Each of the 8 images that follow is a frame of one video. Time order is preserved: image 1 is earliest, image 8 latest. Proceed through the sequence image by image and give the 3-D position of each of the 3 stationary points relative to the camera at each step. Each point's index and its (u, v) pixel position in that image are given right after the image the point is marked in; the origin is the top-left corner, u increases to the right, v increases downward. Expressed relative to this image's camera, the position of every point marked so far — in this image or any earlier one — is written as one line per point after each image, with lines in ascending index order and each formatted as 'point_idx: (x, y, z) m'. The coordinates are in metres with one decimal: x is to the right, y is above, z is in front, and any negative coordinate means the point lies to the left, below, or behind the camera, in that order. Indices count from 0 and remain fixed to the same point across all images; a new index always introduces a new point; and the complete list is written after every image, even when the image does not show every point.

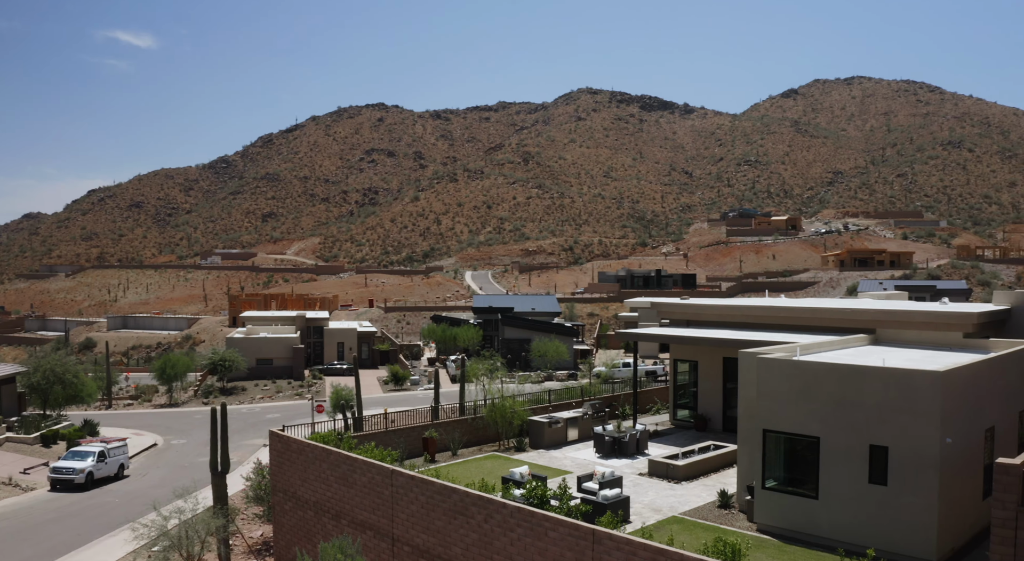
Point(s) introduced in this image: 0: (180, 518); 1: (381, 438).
0: (-5.3, -3.8, +12.3) m
1: (-2.7, -3.4, +16.6) m
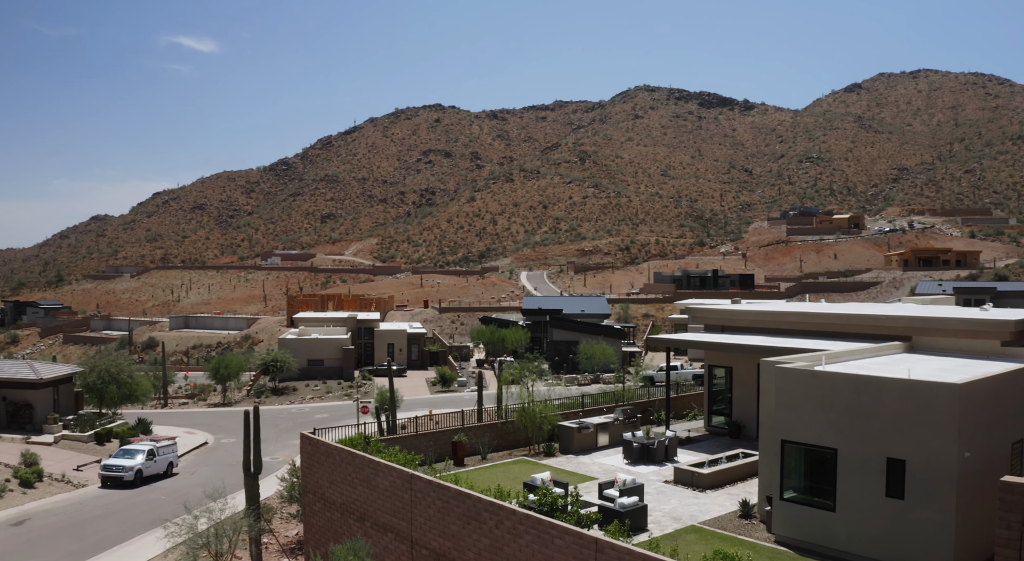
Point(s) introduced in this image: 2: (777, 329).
0: (-5.0, -3.9, +12.7) m
1: (-2.2, -3.5, +16.8) m
2: (+6.4, -1.2, +18.7) m
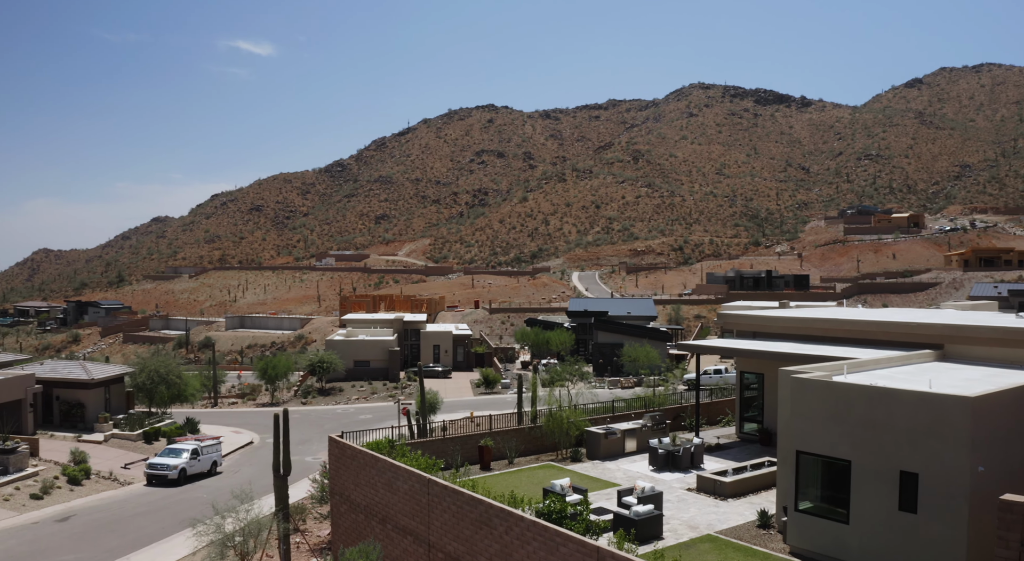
0: (-4.7, -4.0, +13.1) m
1: (-1.6, -3.6, +17.0) m
2: (+7.0, -1.3, +18.5) m
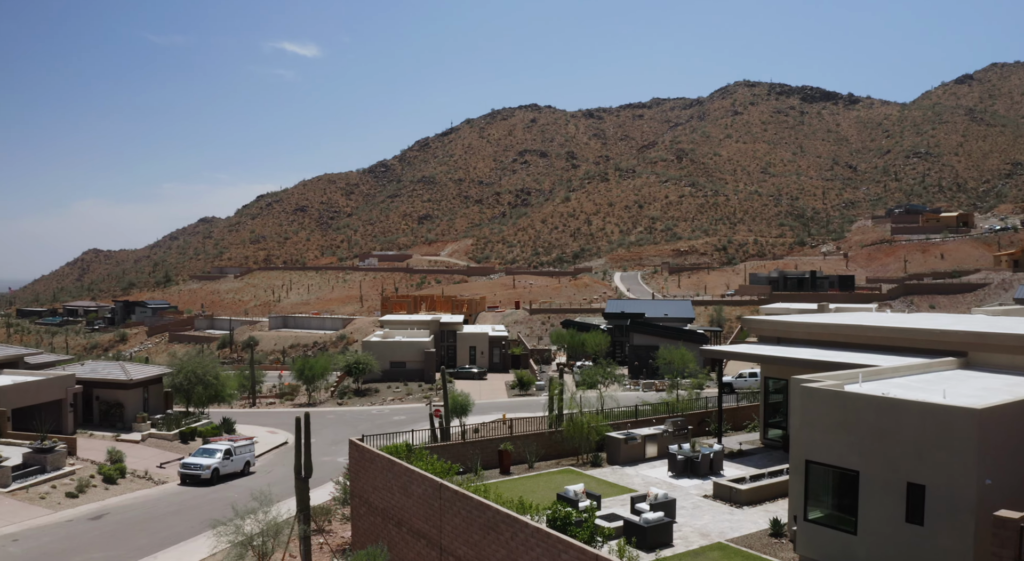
0: (-4.4, -4.1, +13.4) m
1: (-1.2, -3.7, +17.2) m
2: (+7.5, -1.4, +18.3) m
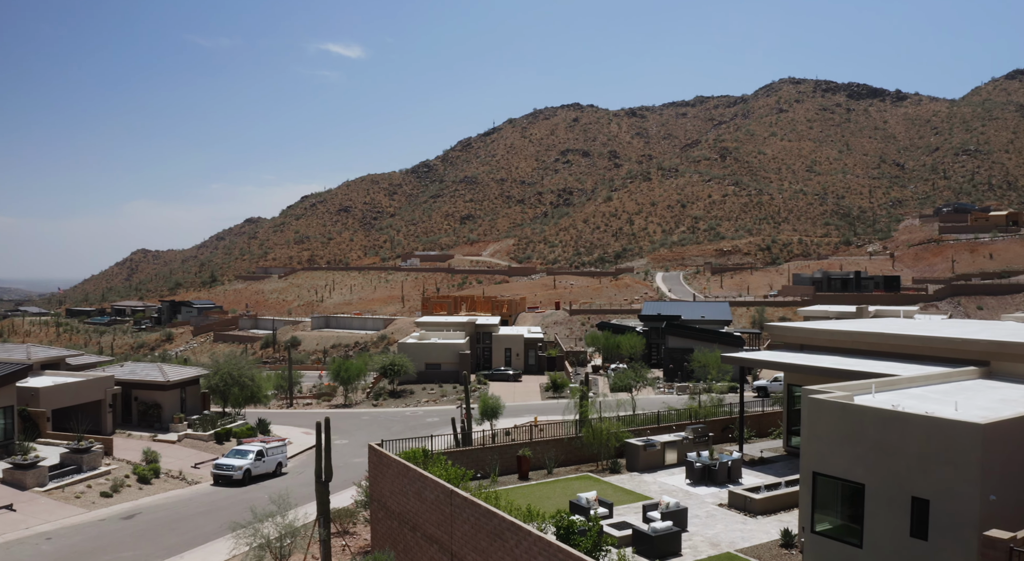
0: (-4.2, -4.3, +13.8) m
1: (-0.8, -3.9, +17.4) m
2: (+7.9, -1.6, +18.0) m
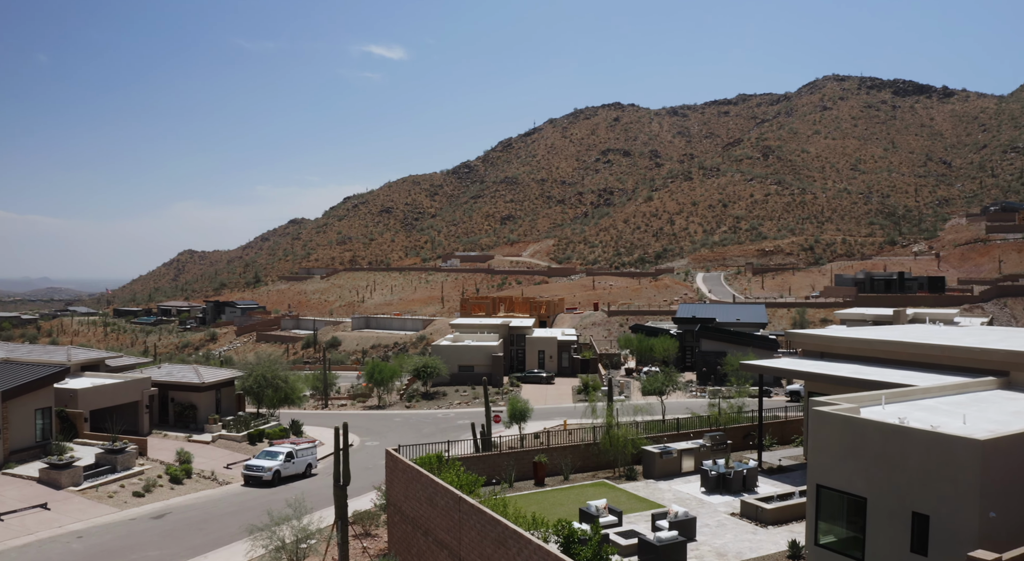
0: (-4.0, -4.4, +14.1) m
1: (-0.5, -4.1, +17.6) m
2: (+8.3, -1.8, +17.8) m
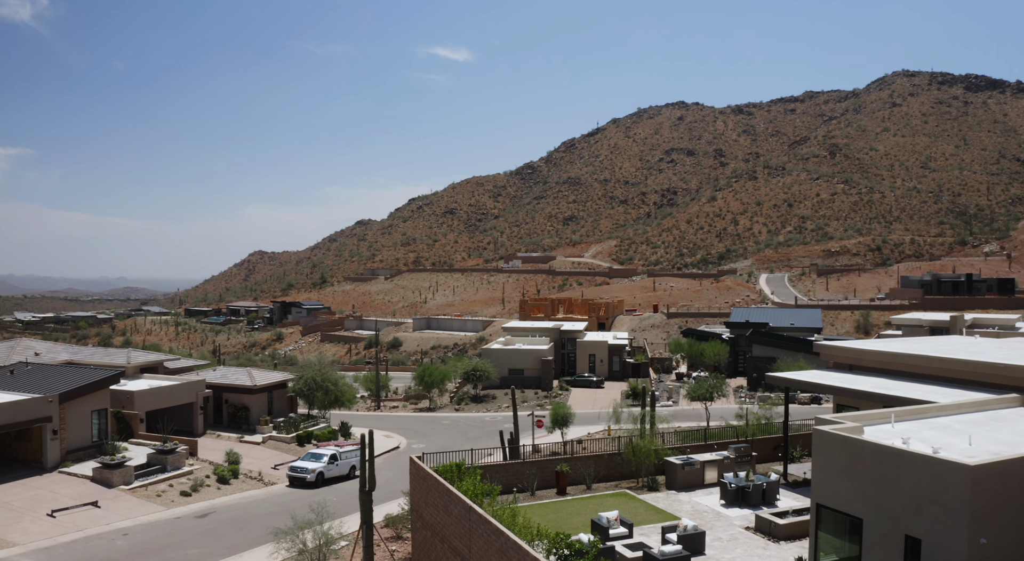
0: (-3.7, -4.7, +14.7) m
1: (+0.1, -4.3, +17.9) m
2: (+8.8, -2.0, +17.6) m
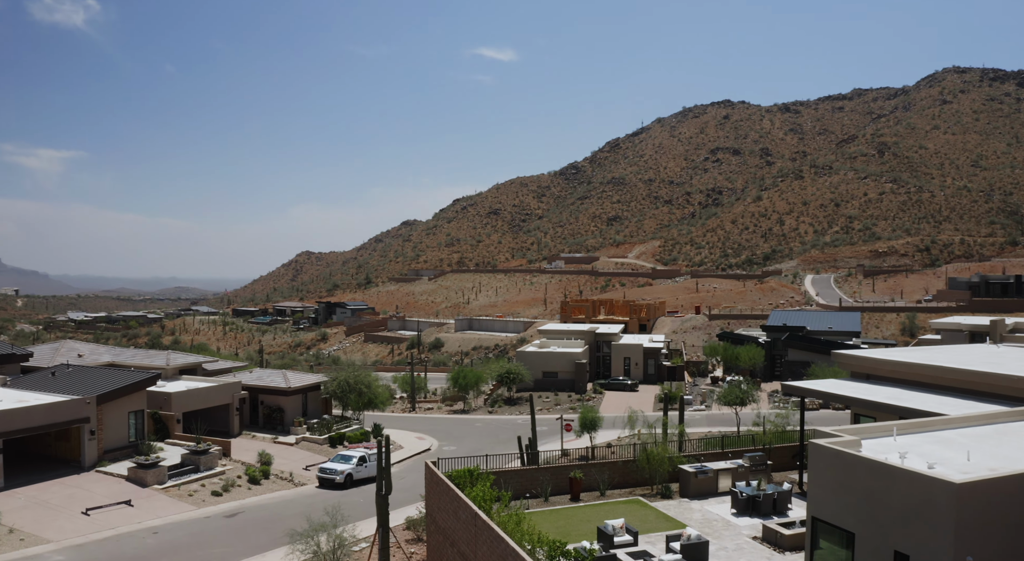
0: (-3.5, -4.9, +15.2) m
1: (+0.4, -4.6, +18.2) m
2: (+9.2, -2.3, +17.5) m
